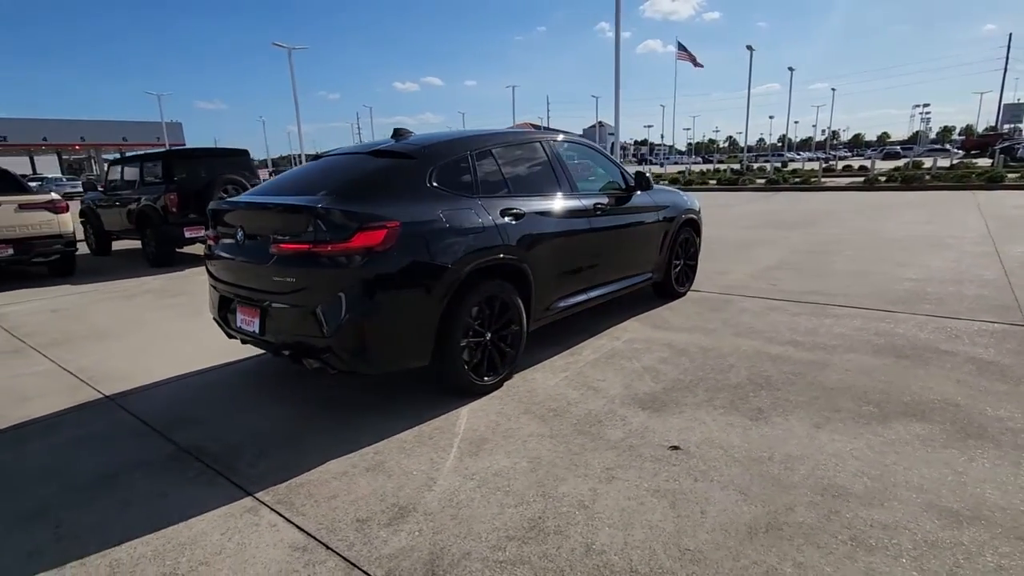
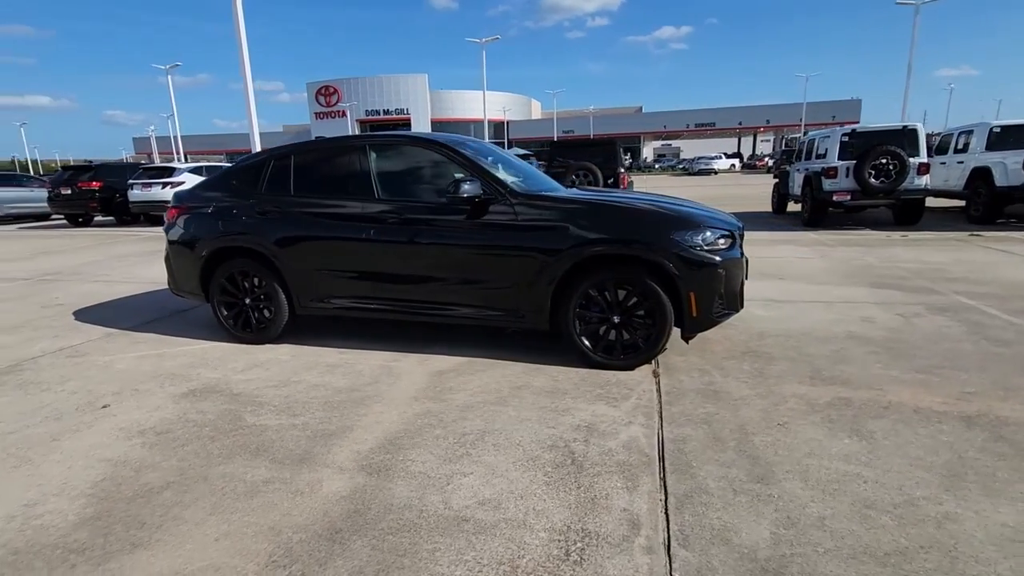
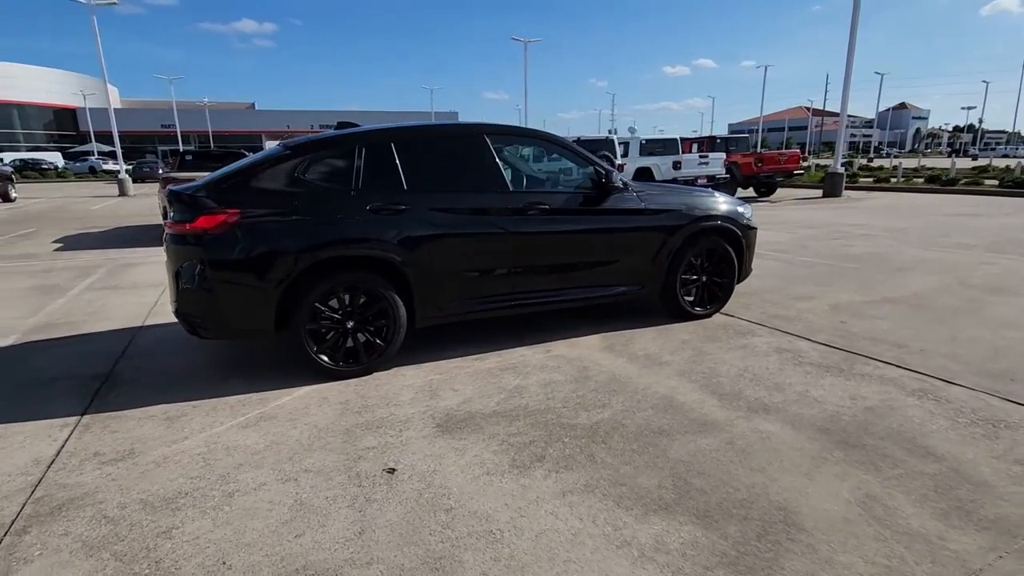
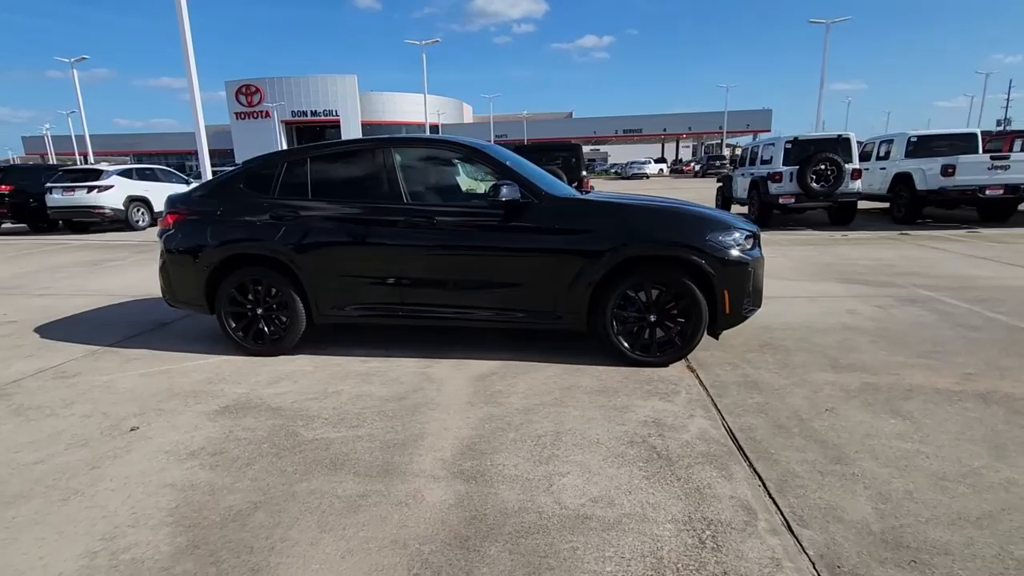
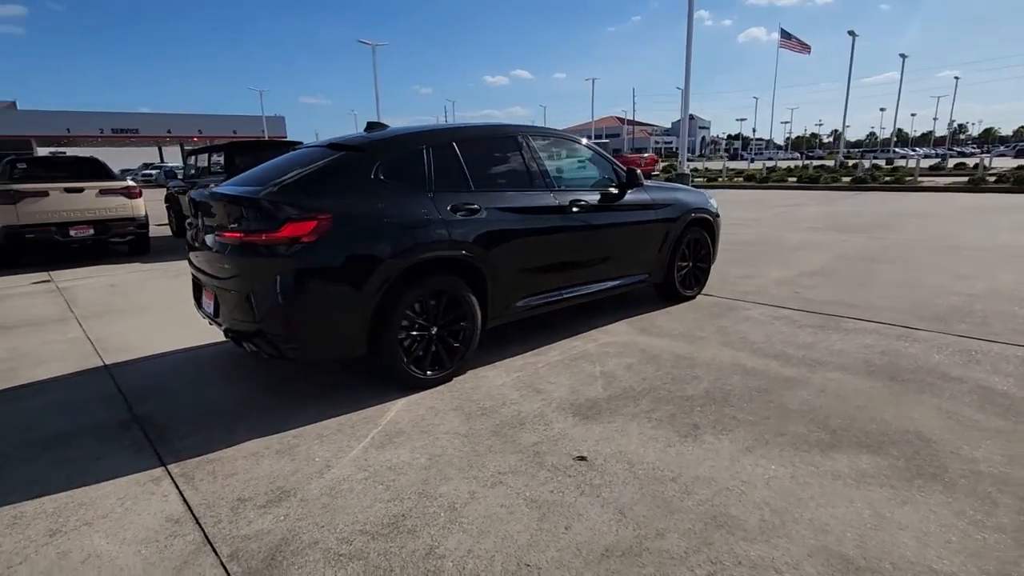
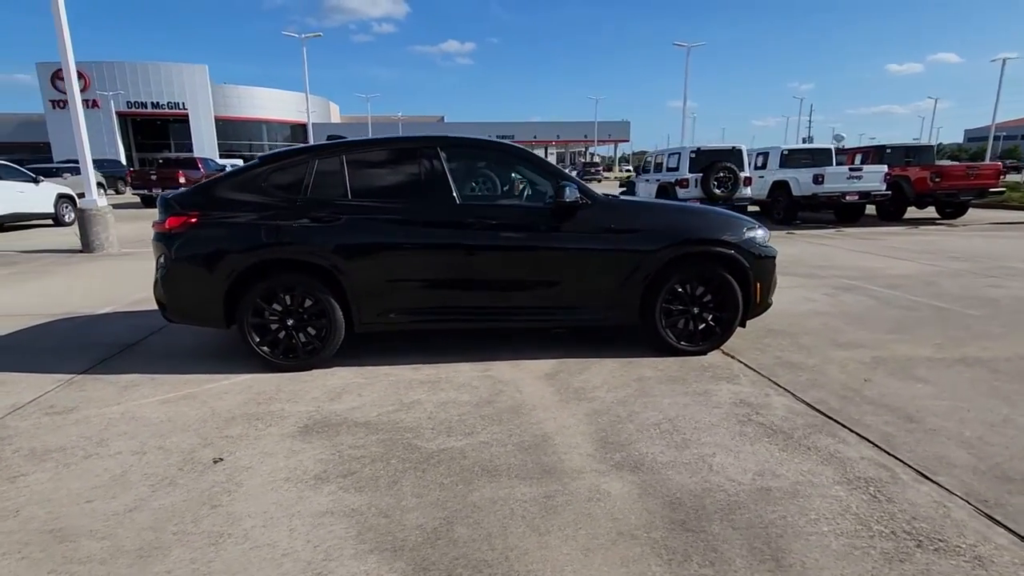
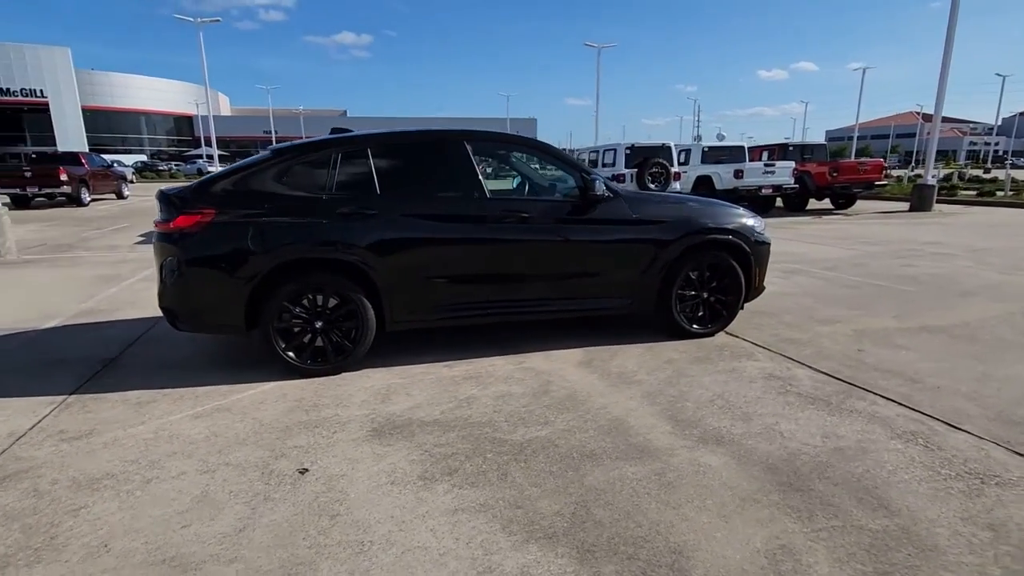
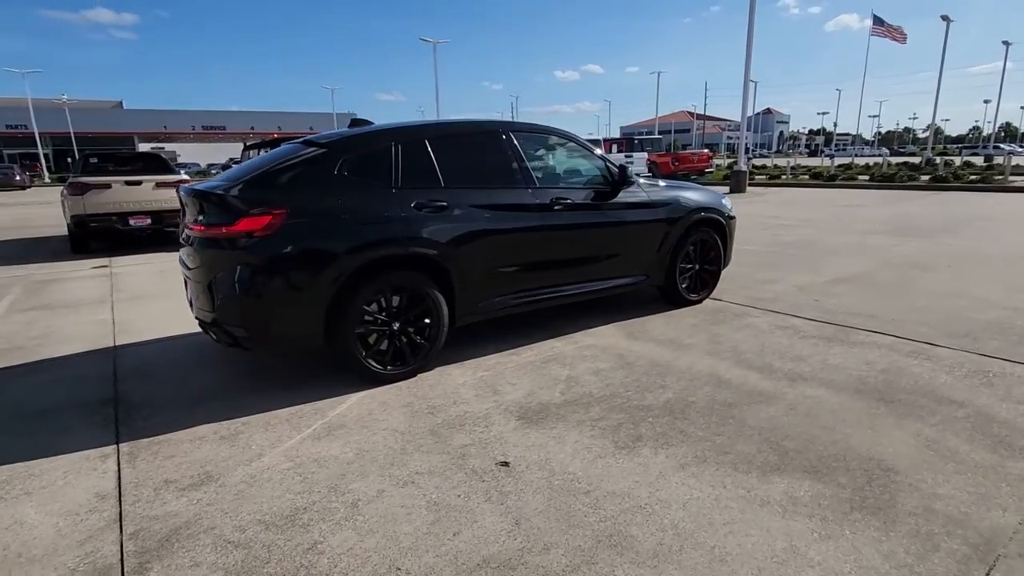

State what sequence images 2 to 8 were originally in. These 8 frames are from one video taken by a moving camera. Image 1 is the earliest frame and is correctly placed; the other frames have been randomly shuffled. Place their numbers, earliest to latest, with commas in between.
5, 8, 3, 7, 6, 4, 2
